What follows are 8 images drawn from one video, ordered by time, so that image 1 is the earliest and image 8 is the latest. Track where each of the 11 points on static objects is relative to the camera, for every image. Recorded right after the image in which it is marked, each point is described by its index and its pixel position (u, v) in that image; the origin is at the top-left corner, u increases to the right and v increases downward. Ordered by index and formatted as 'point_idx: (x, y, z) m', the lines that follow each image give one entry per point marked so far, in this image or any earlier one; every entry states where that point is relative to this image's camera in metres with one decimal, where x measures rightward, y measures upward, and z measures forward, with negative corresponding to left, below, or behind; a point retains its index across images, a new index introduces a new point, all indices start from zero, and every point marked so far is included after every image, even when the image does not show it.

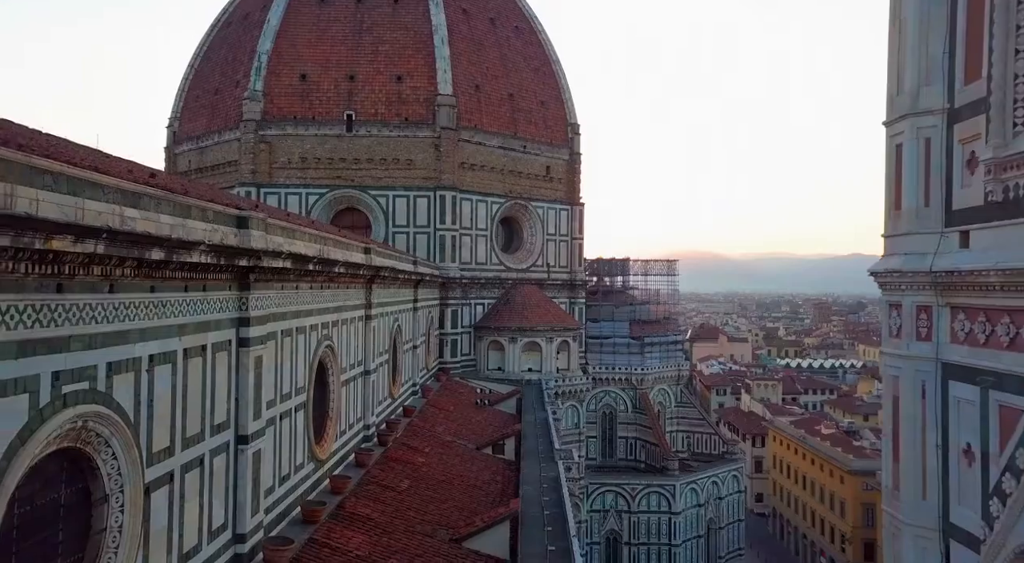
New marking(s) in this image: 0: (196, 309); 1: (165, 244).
0: (-2.8, -0.2, +6.7) m
1: (-2.6, +0.3, +5.7) m
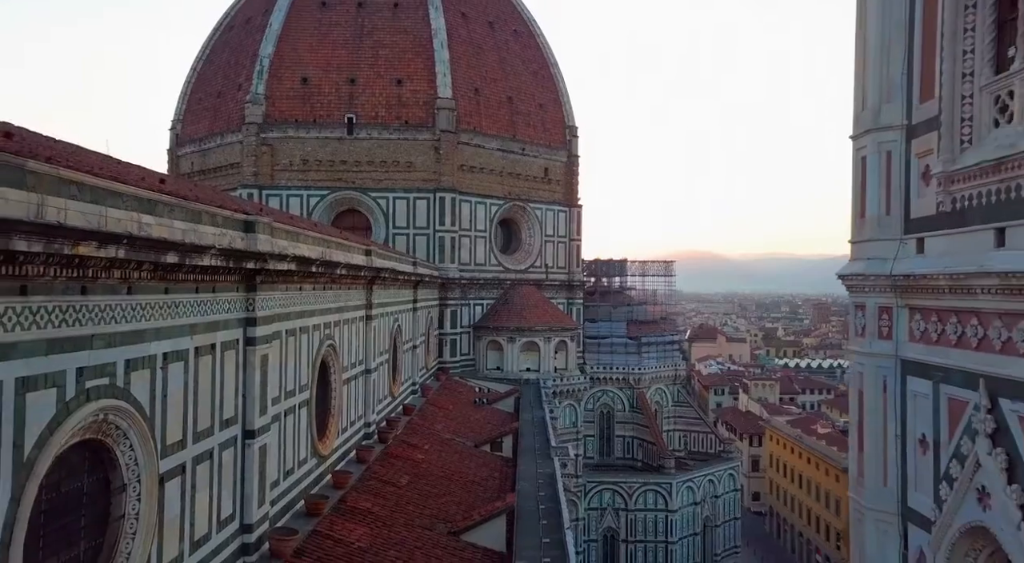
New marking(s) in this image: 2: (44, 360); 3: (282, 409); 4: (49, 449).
0: (-2.8, -0.2, +7.0) m
1: (-2.6, +0.3, +6.0) m
2: (-2.9, -0.5, +4.8) m
3: (-2.7, -1.5, +9.2) m
4: (-2.9, -1.0, +4.8) m
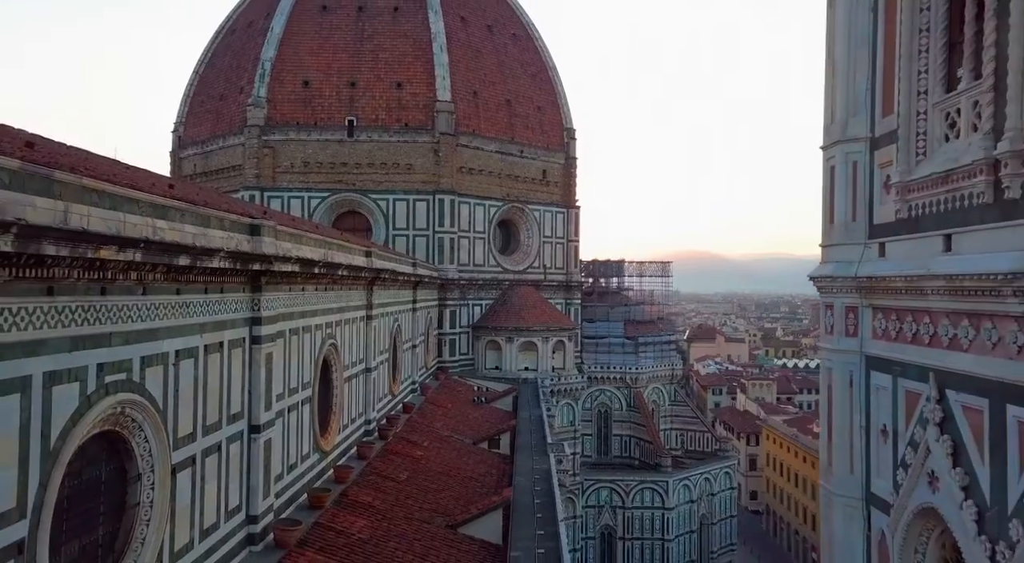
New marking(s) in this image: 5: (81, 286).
0: (-2.9, -0.3, +7.4) m
1: (-2.7, +0.3, +6.4) m
2: (-2.9, -0.5, +5.1) m
3: (-2.8, -1.5, +9.6) m
4: (-2.9, -1.0, +5.2) m
5: (-2.9, 0.0, +5.2) m
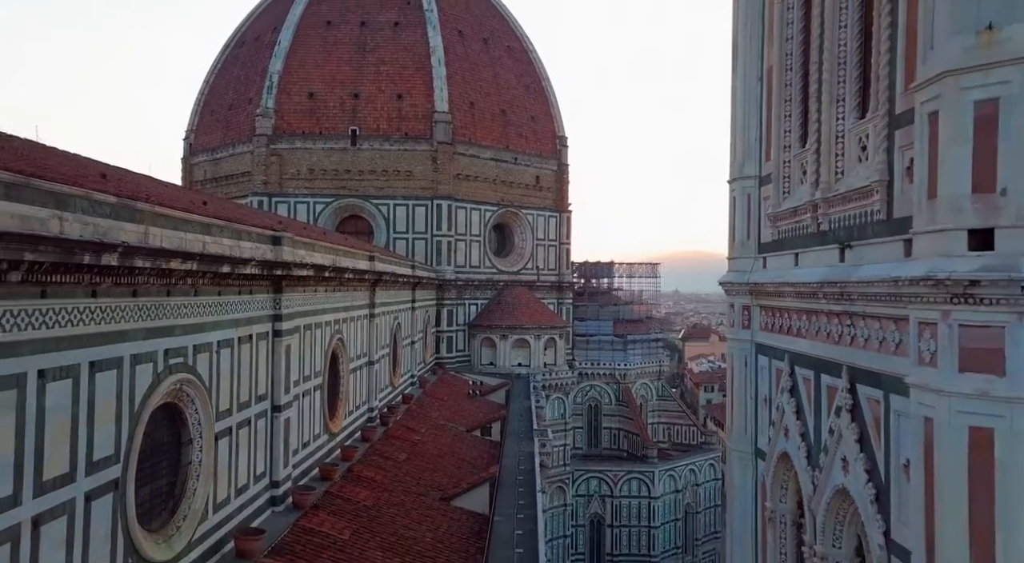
0: (-3.1, -0.3, +9.0) m
1: (-2.9, +0.2, +8.0) m
2: (-3.2, -0.5, +6.7) m
3: (-3.0, -1.6, +11.1) m
4: (-3.2, -1.1, +6.8) m
5: (-3.1, -0.1, +6.8) m
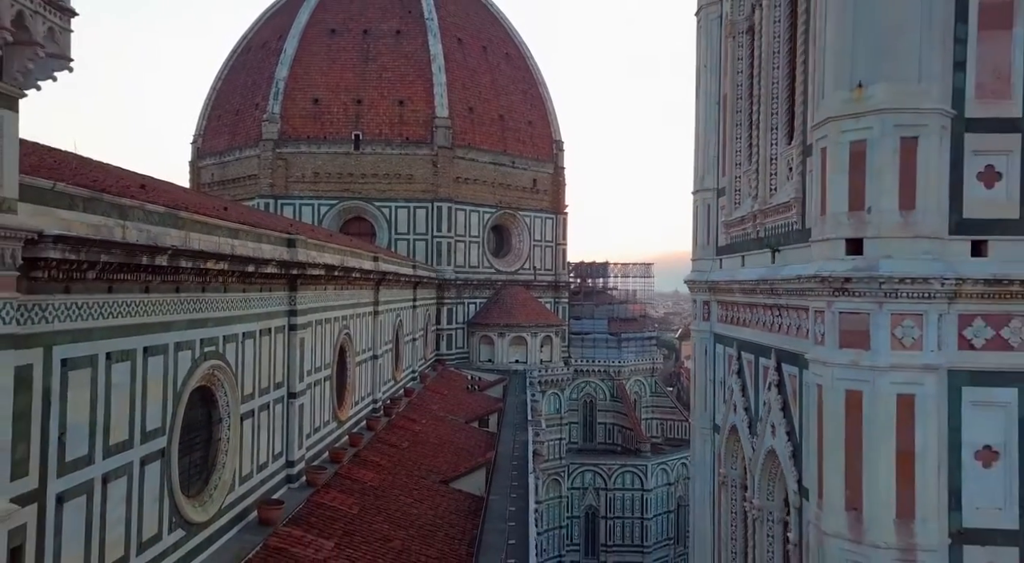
0: (-3.2, -0.3, +10.0) m
1: (-3.0, +0.2, +9.0) m
2: (-3.3, -0.5, +7.8) m
3: (-3.1, -1.6, +12.2) m
4: (-3.3, -1.0, +7.8) m
5: (-3.2, 0.0, +7.8) m
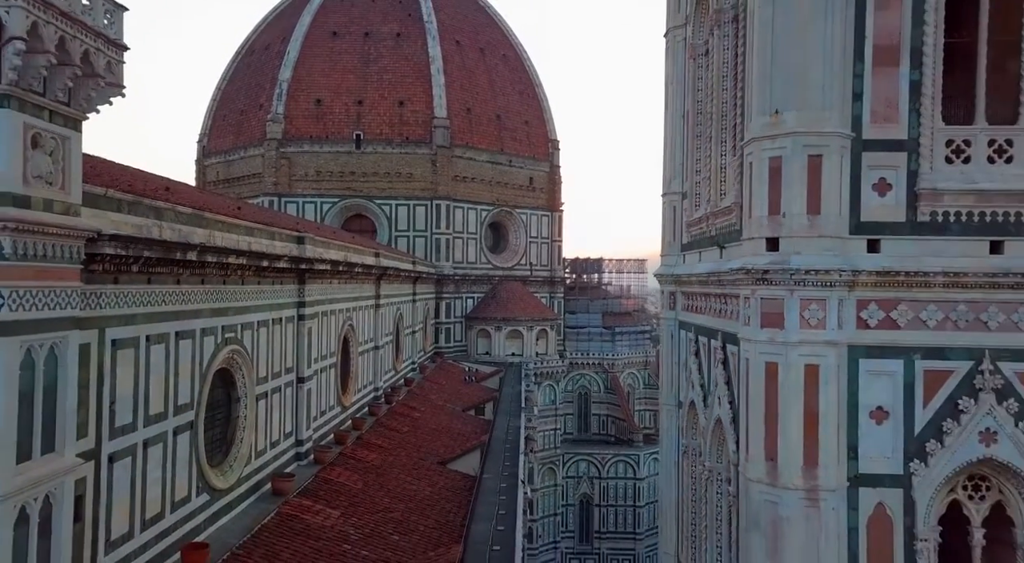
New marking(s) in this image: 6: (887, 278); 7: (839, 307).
0: (-3.3, -0.2, +11.0) m
1: (-3.1, +0.3, +10.0) m
2: (-3.4, -0.4, +8.7) m
3: (-3.3, -1.5, +13.2) m
4: (-3.4, -1.0, +8.8) m
5: (-3.4, 0.0, +8.8) m
6: (+2.5, 0.0, +5.2) m
7: (+2.2, -0.2, +5.2) m
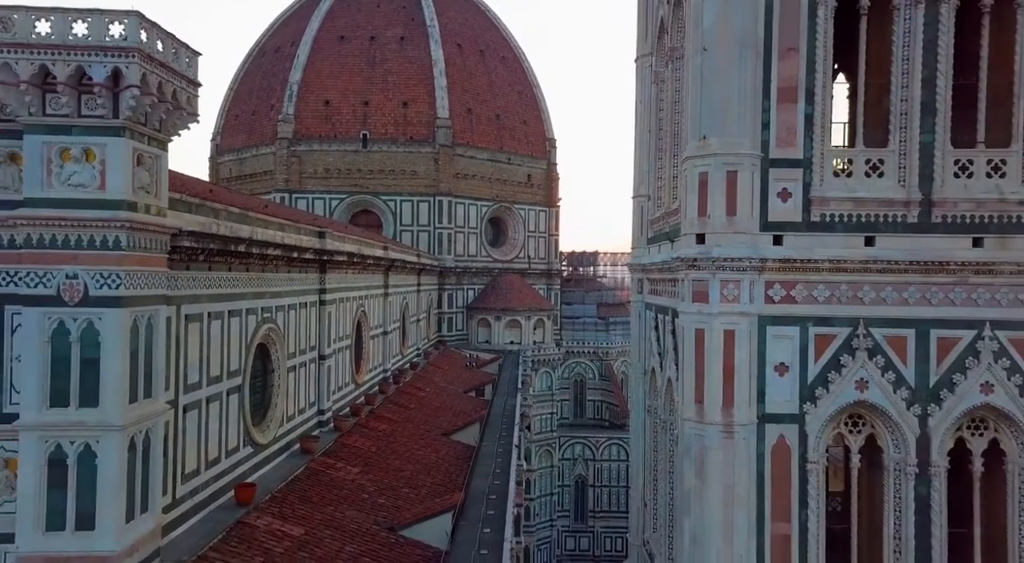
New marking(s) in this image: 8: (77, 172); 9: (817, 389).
0: (-3.4, 0.0, +12.6) m
1: (-3.2, +0.5, +11.7) m
2: (-3.5, -0.3, +10.4) m
3: (-3.3, -1.3, +14.8) m
4: (-3.5, -0.8, +10.5) m
5: (-3.4, +0.2, +10.5) m
6: (+2.4, +0.2, +6.9) m
7: (+2.1, 0.0, +6.9) m
8: (-3.5, +0.9, +6.2) m
9: (+2.7, -1.0, +6.9) m
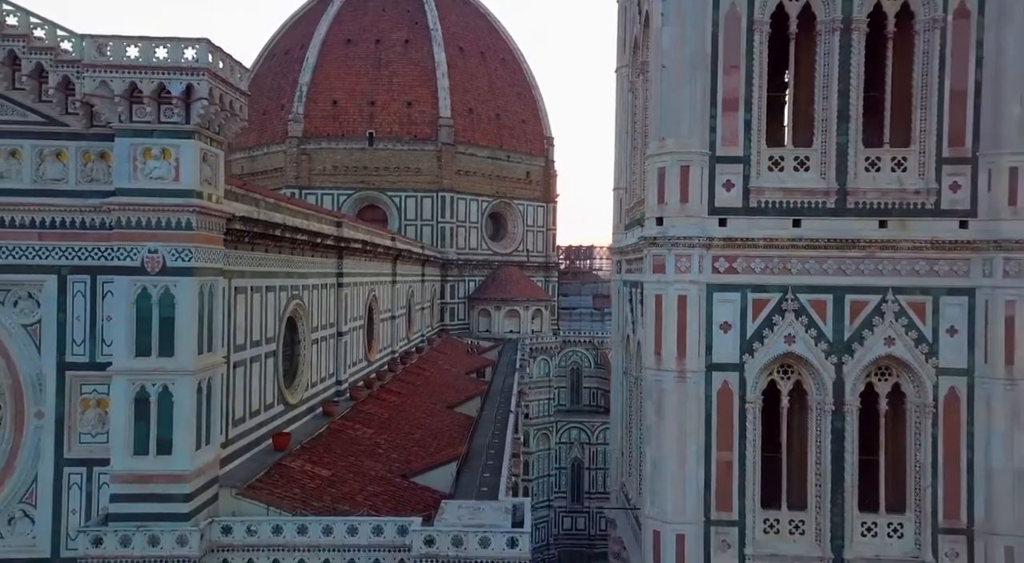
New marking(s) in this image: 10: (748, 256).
0: (-3.5, +0.3, +14.3) m
1: (-3.3, +0.8, +13.3) m
2: (-3.5, 0.0, +12.0) m
3: (-3.4, -1.0, +16.4) m
4: (-3.6, -0.5, +12.1) m
5: (-3.5, +0.5, +12.1) m
6: (+2.4, +0.4, +8.5) m
7: (+2.1, +0.2, +8.5) m
8: (-3.6, +1.2, +7.8) m
9: (+2.7, -0.7, +8.5) m
10: (+2.6, +0.3, +8.5) m
